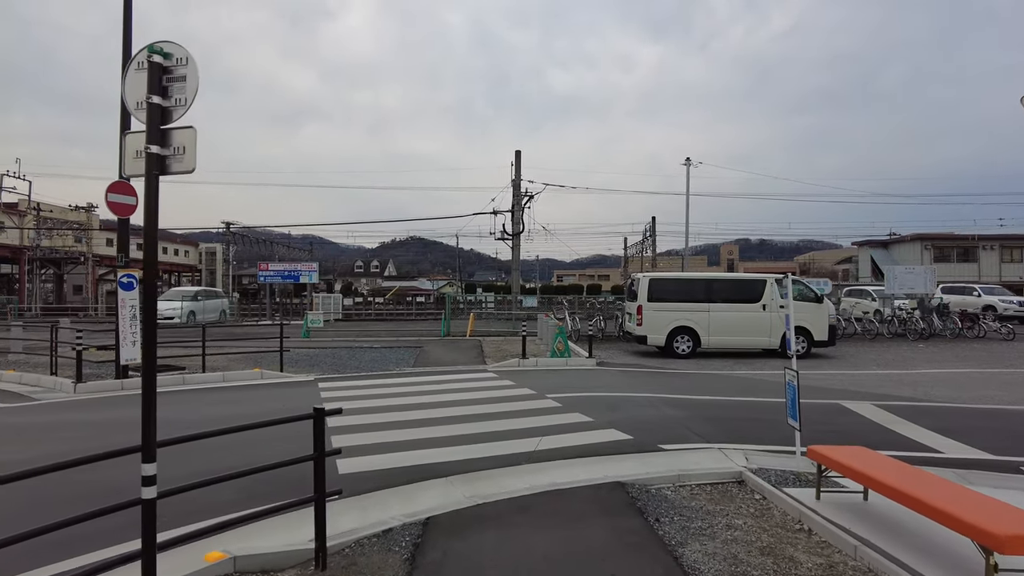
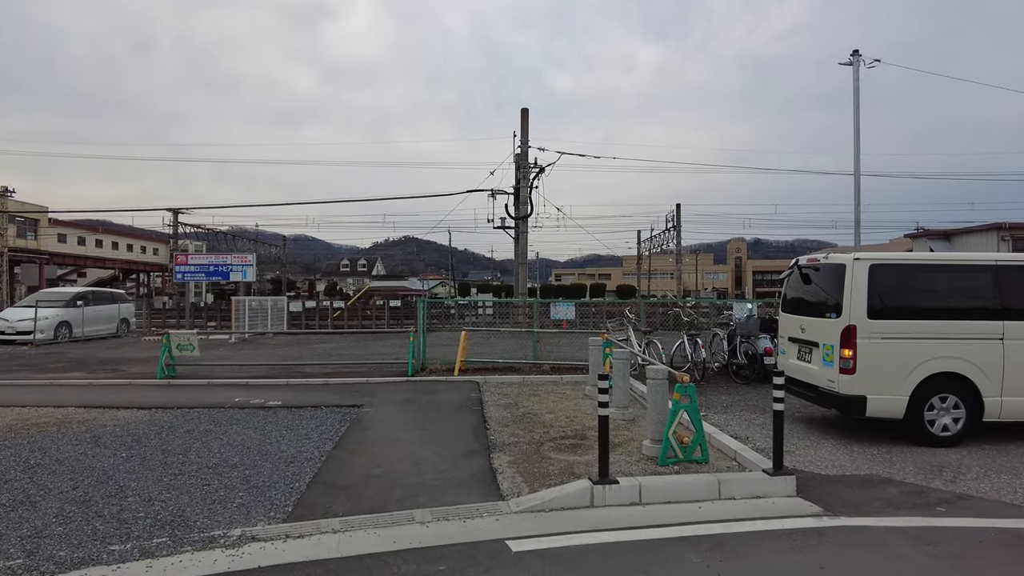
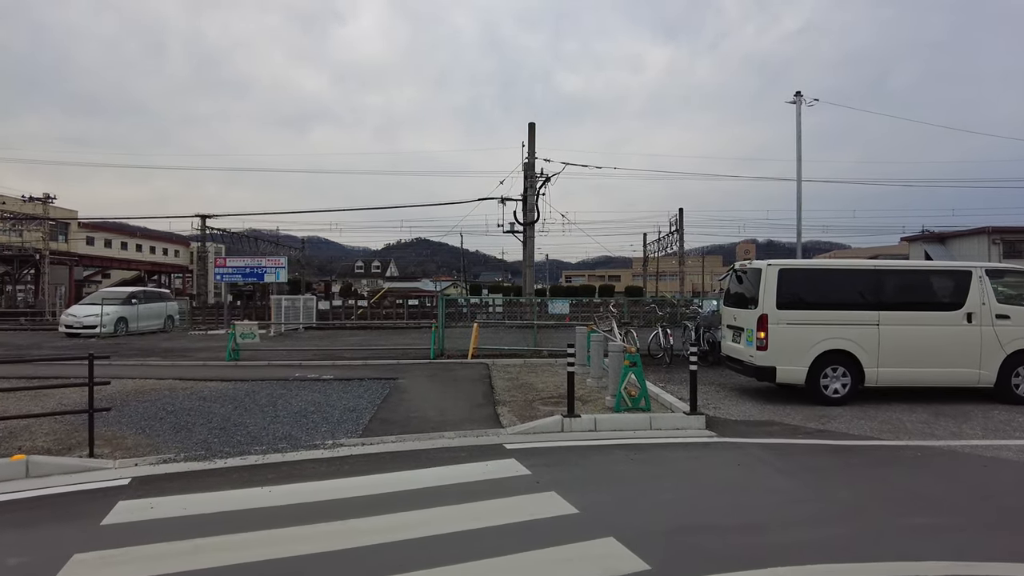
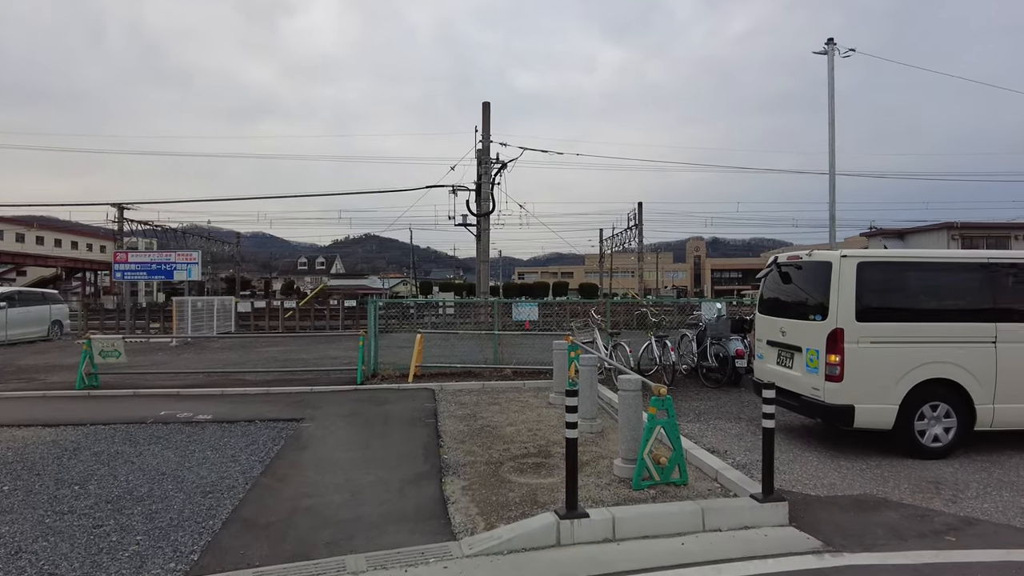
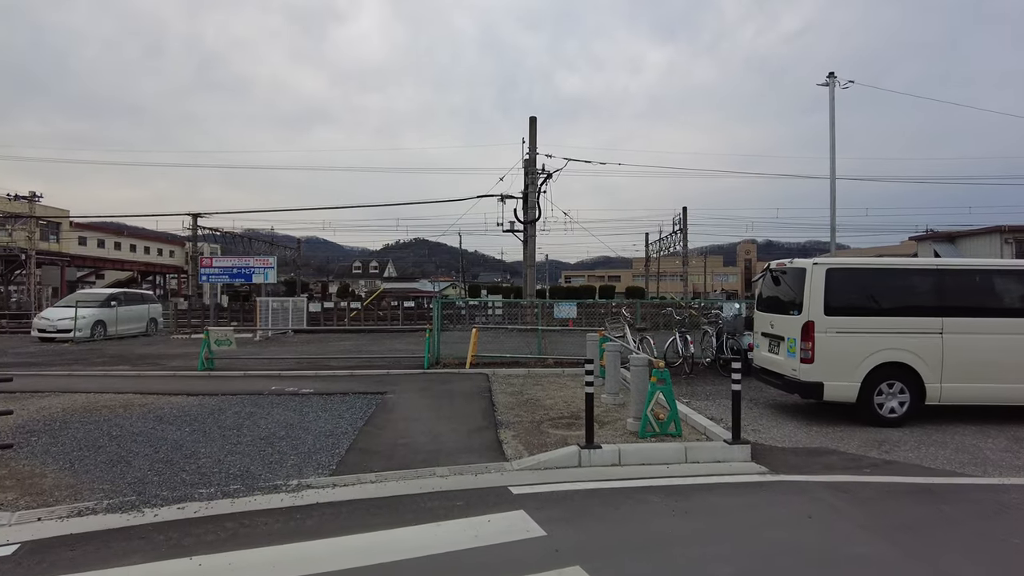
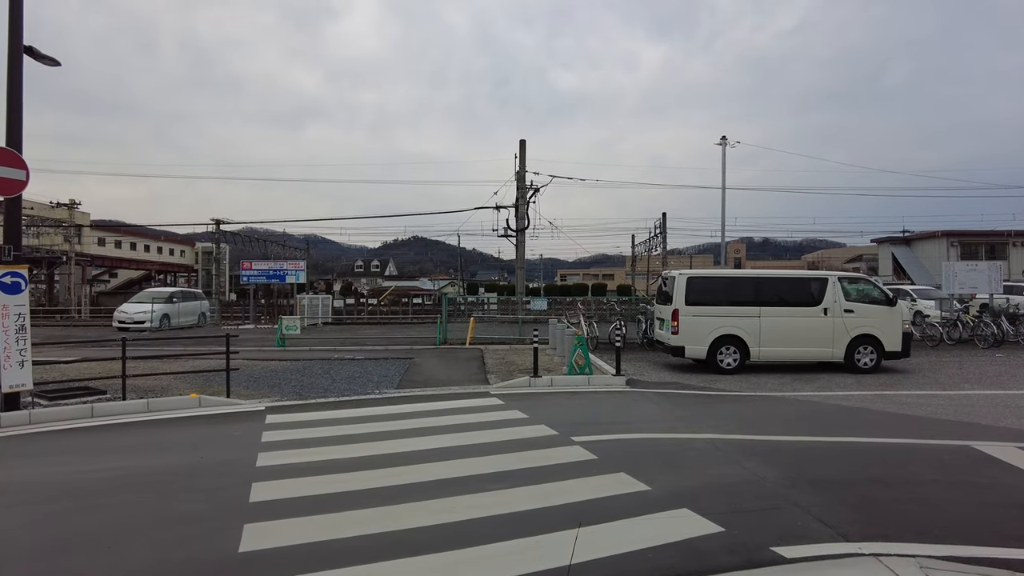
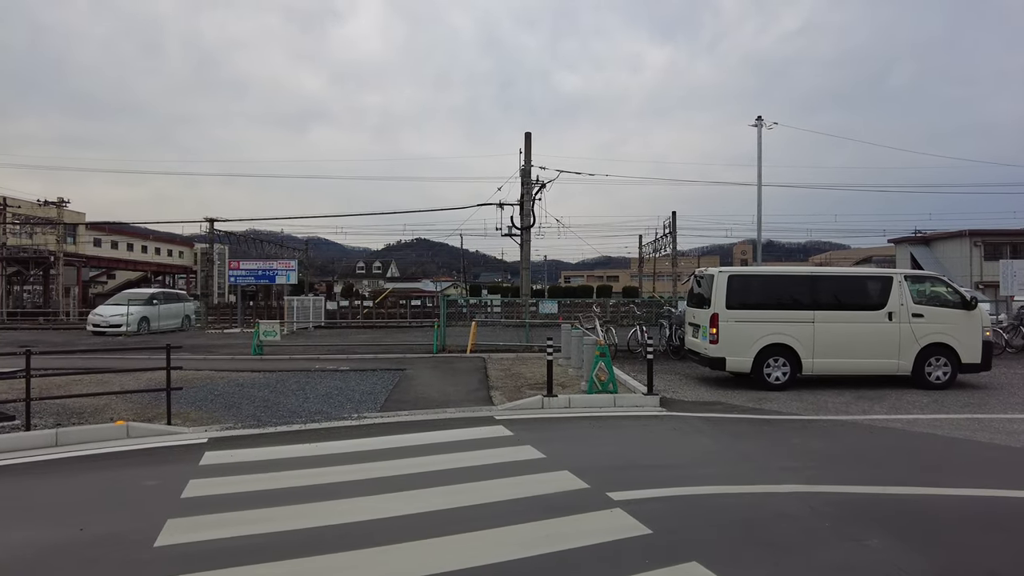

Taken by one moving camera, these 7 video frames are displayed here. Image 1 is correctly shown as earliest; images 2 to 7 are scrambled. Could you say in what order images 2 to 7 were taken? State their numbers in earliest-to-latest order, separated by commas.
6, 7, 3, 5, 2, 4
